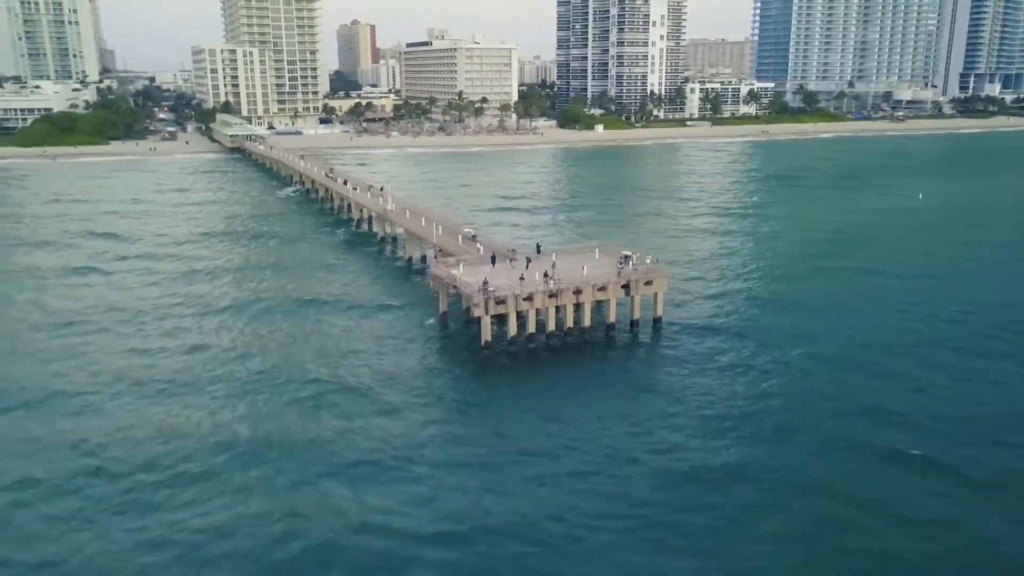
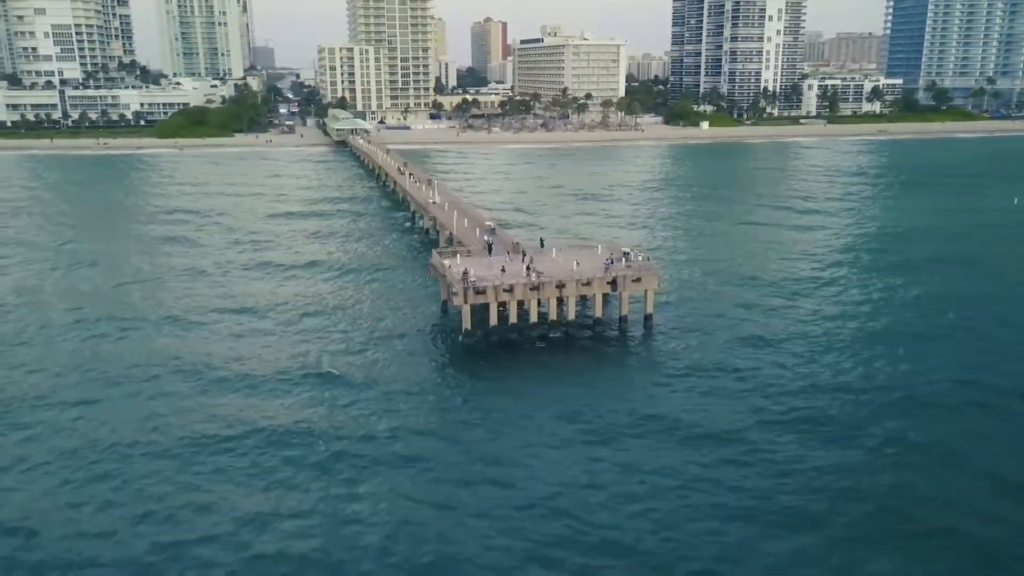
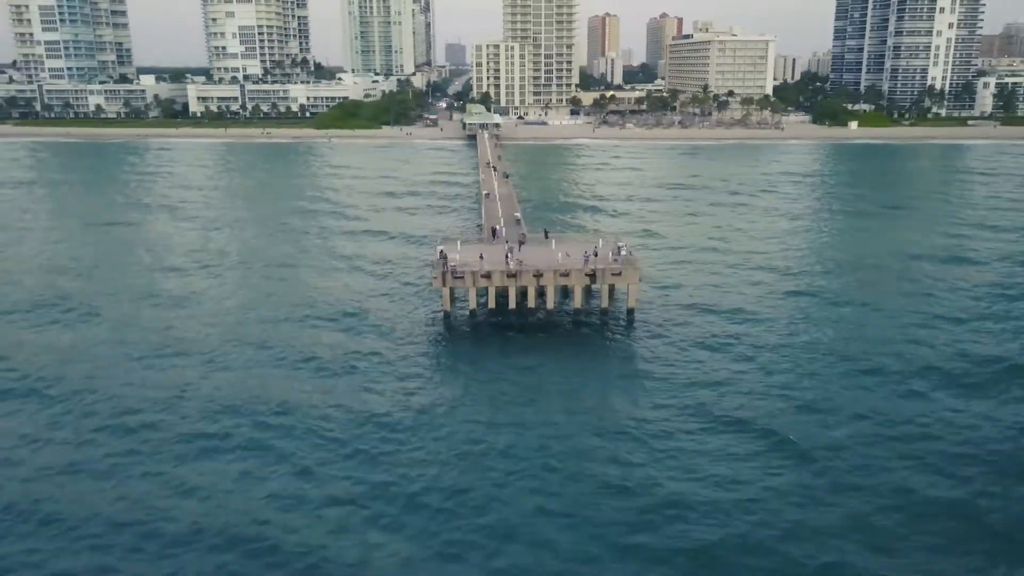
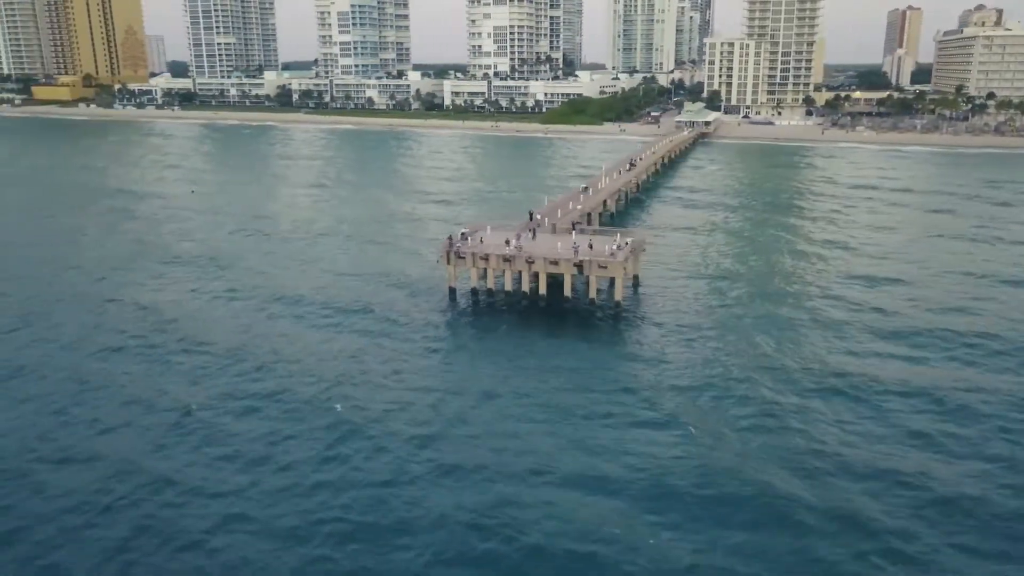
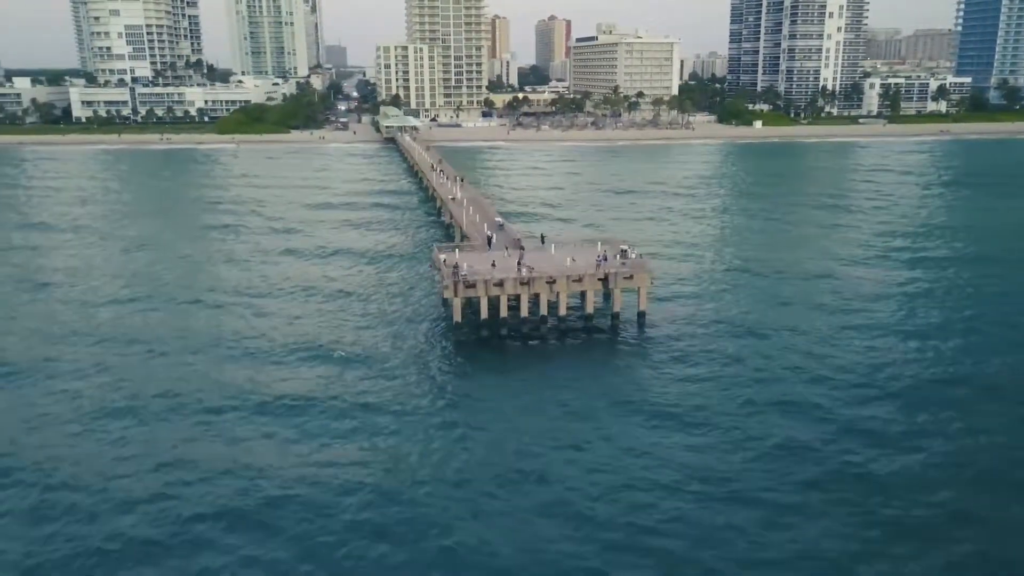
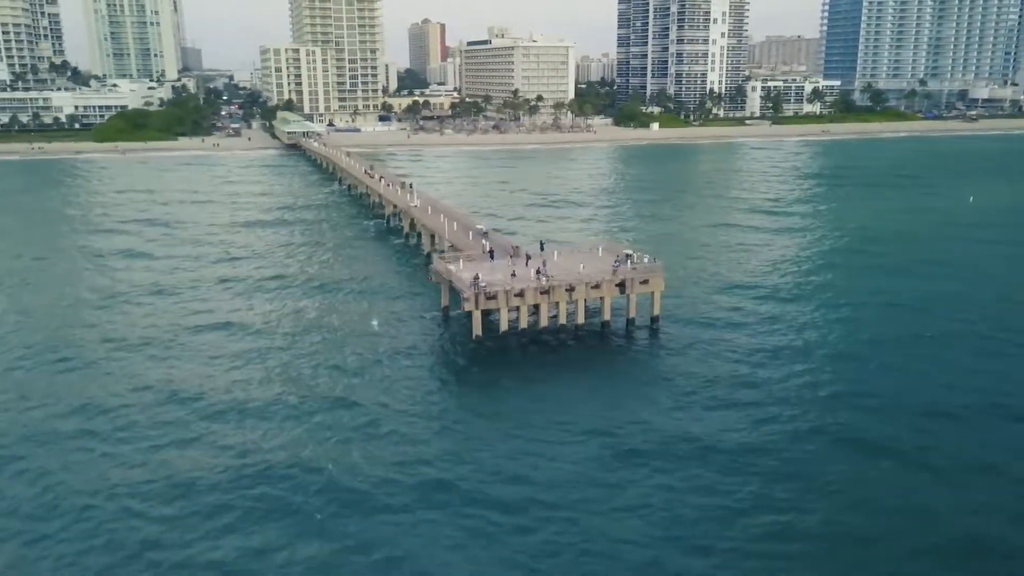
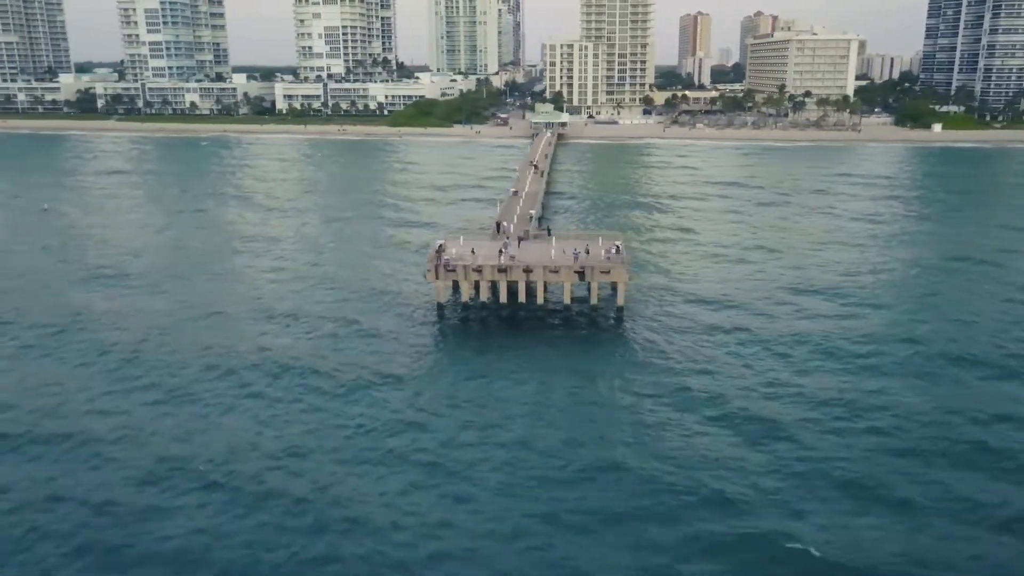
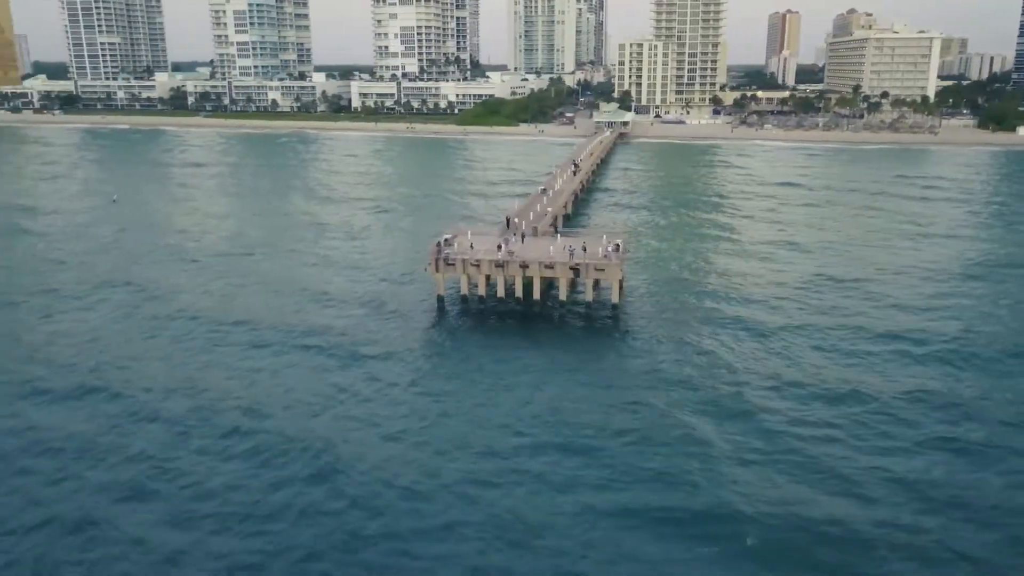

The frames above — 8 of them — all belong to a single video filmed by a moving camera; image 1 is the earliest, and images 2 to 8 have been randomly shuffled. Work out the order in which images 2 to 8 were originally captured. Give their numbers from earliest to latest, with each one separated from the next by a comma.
6, 2, 5, 3, 7, 8, 4
